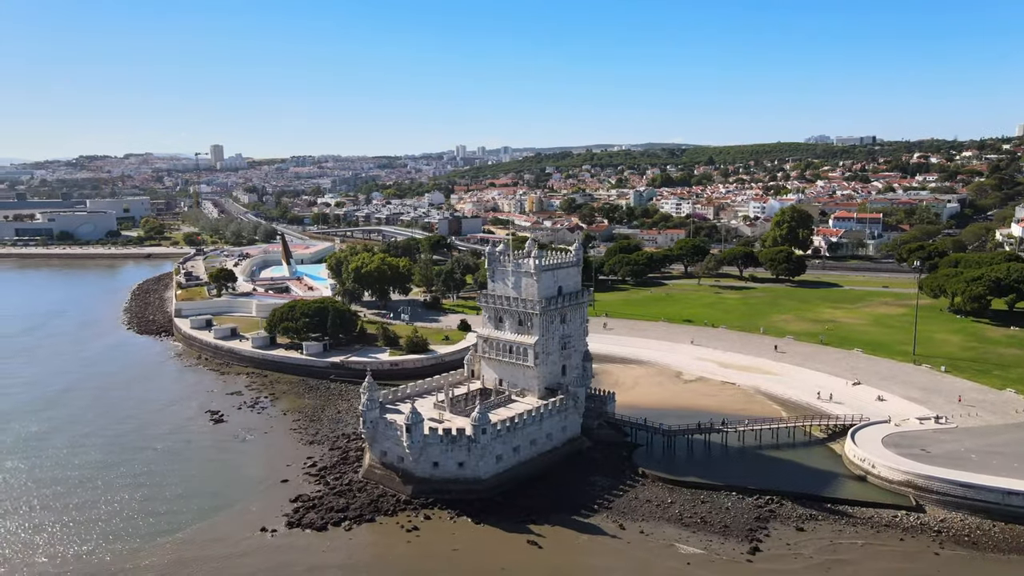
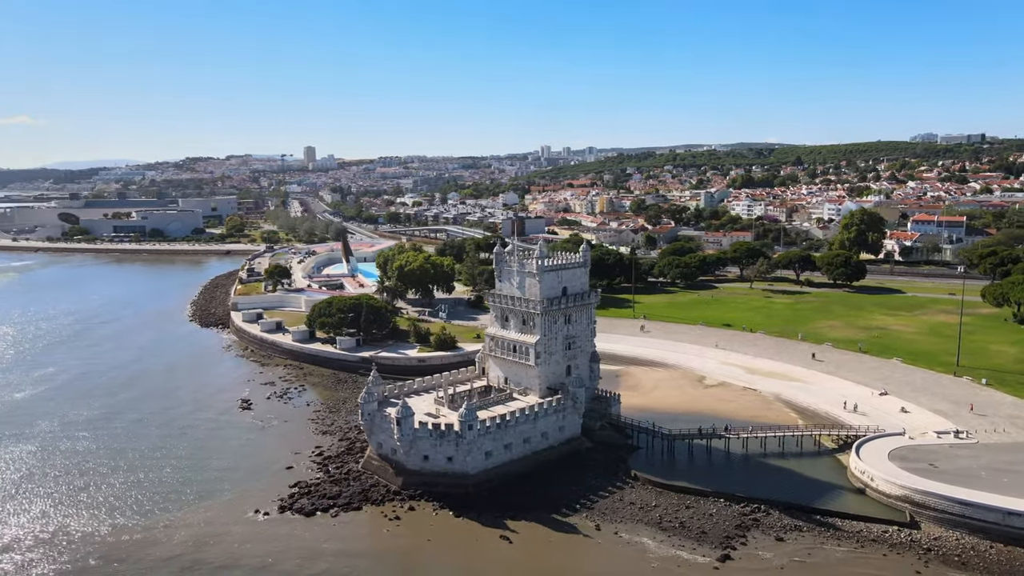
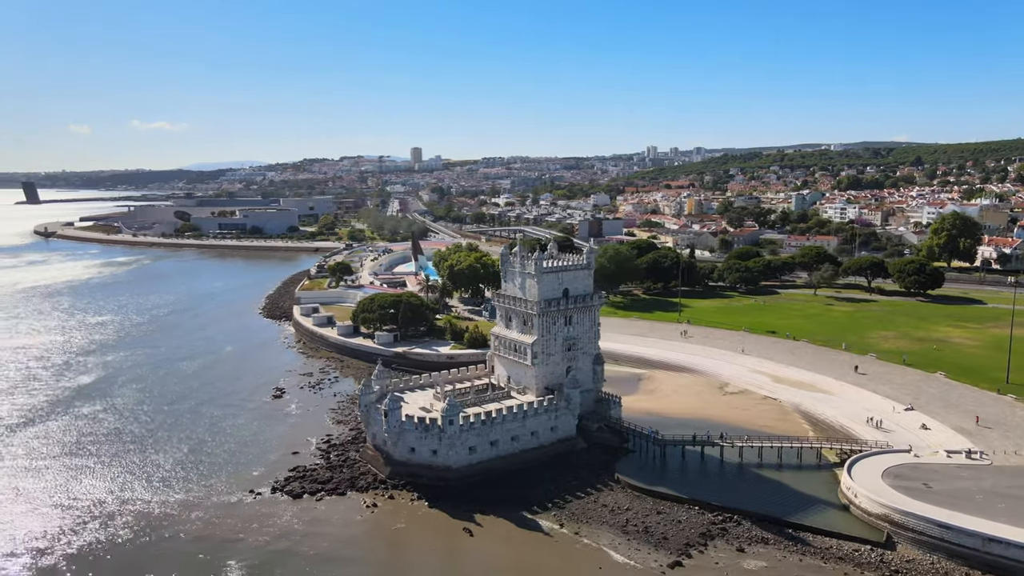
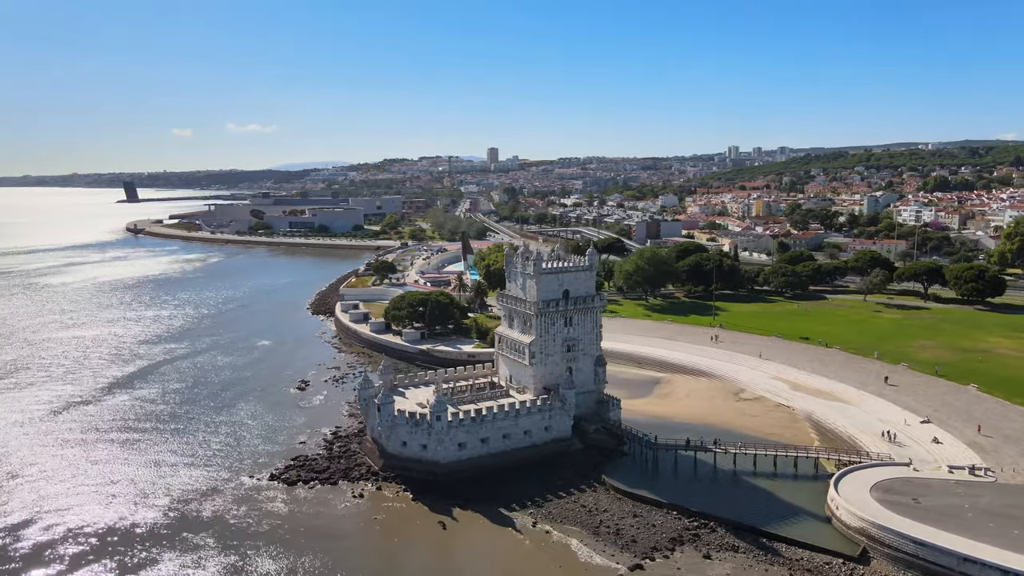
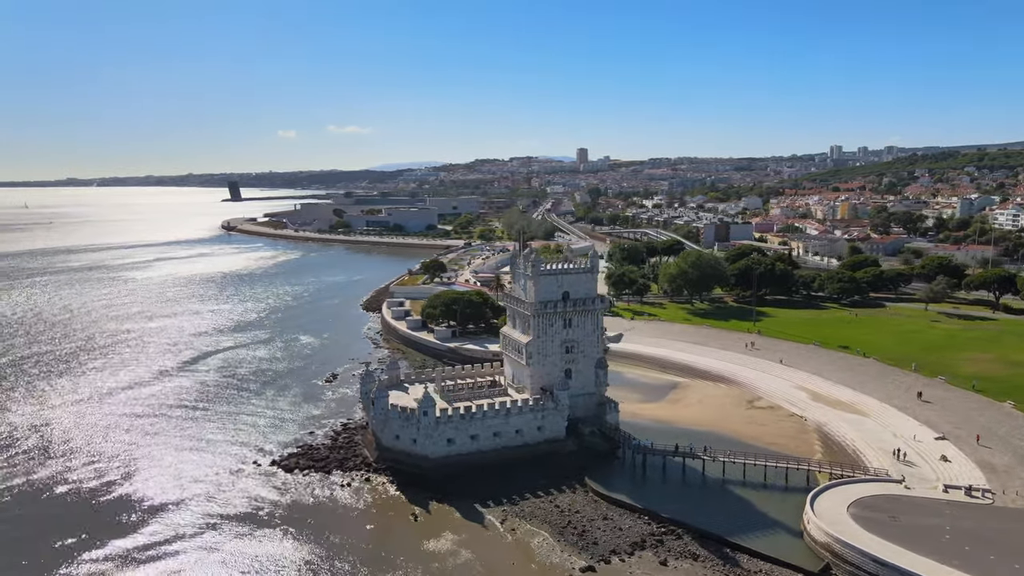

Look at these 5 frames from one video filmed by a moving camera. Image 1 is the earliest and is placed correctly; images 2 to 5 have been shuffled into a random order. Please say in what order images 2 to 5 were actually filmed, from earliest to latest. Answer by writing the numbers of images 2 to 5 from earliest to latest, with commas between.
2, 3, 4, 5
